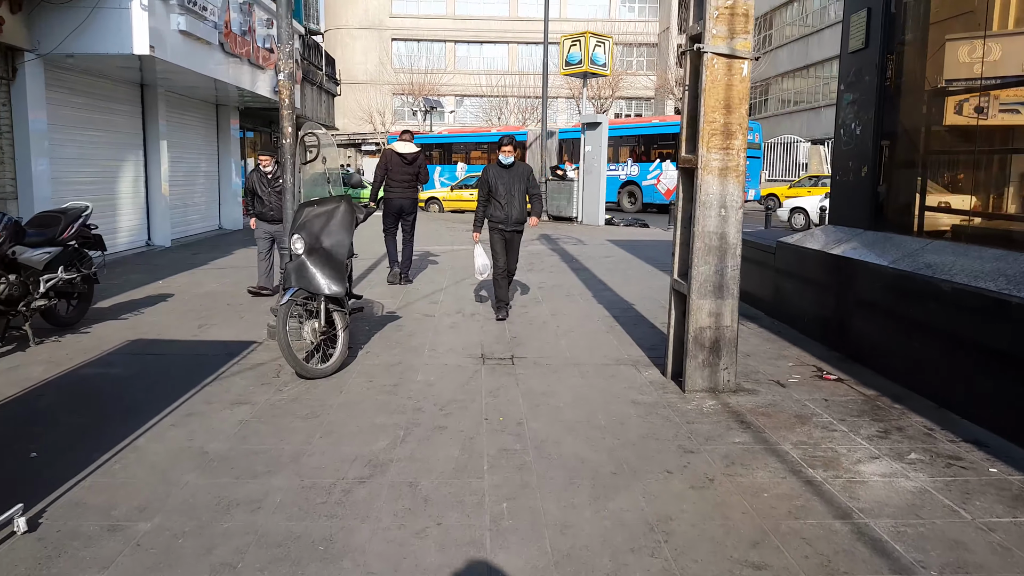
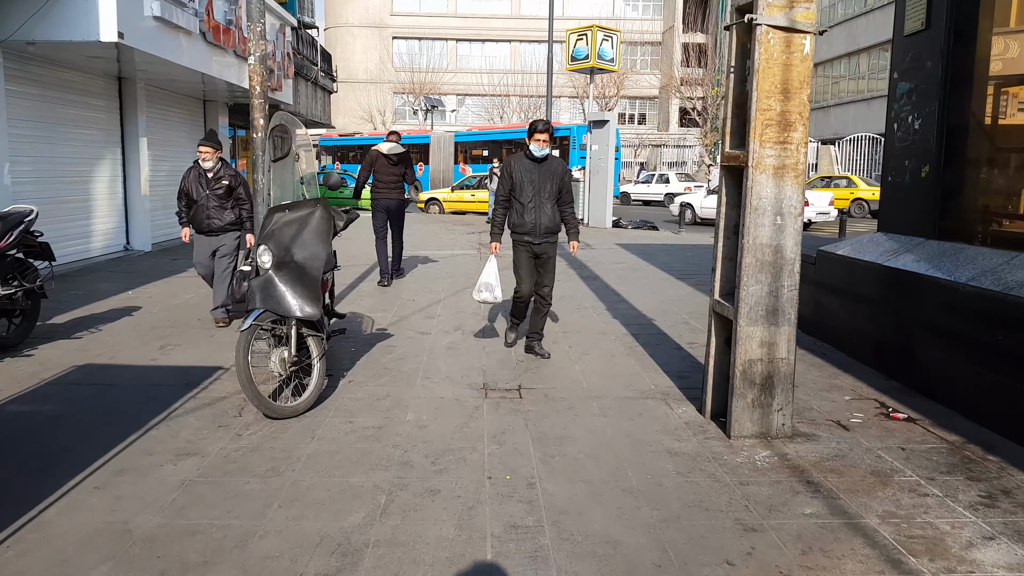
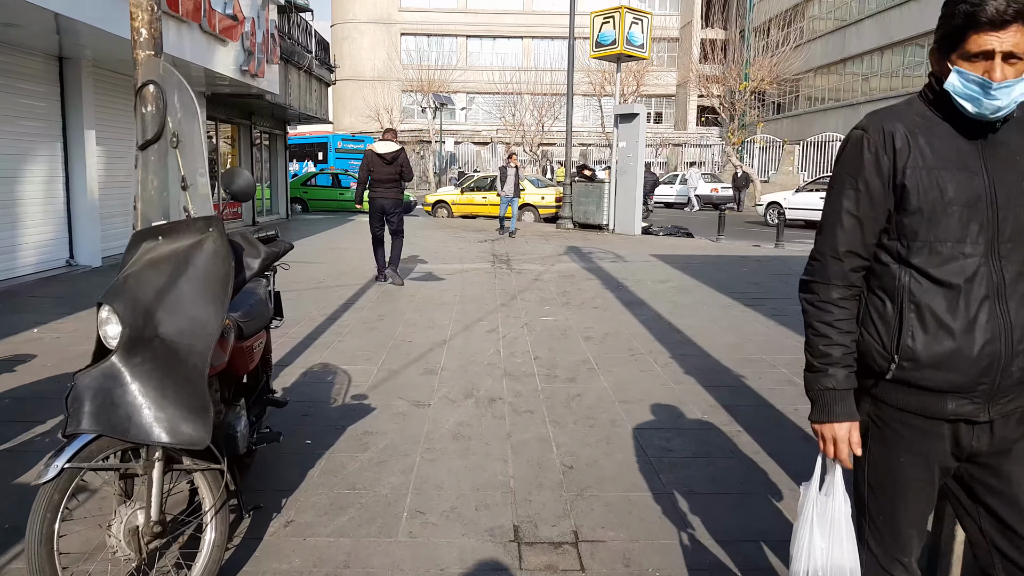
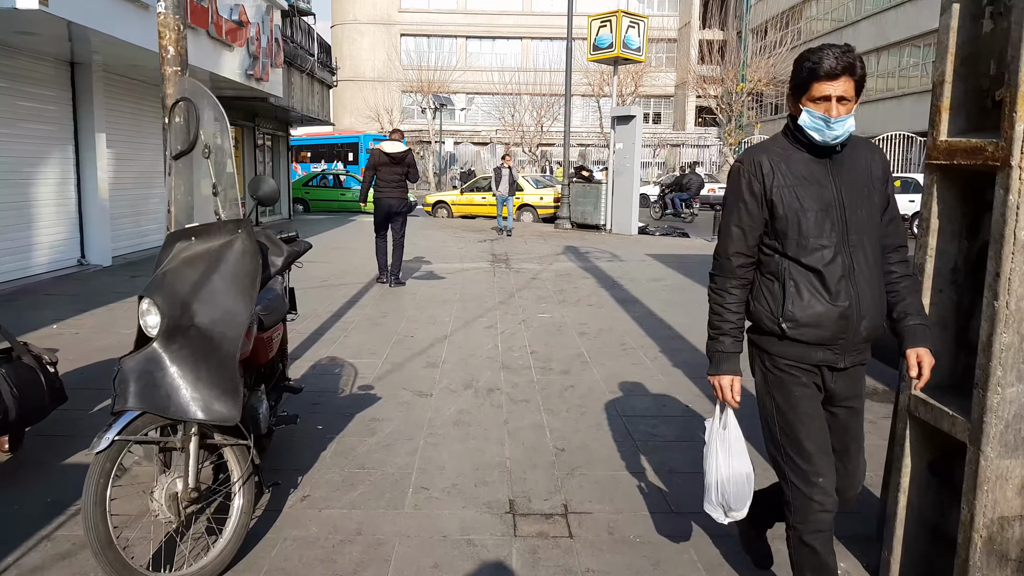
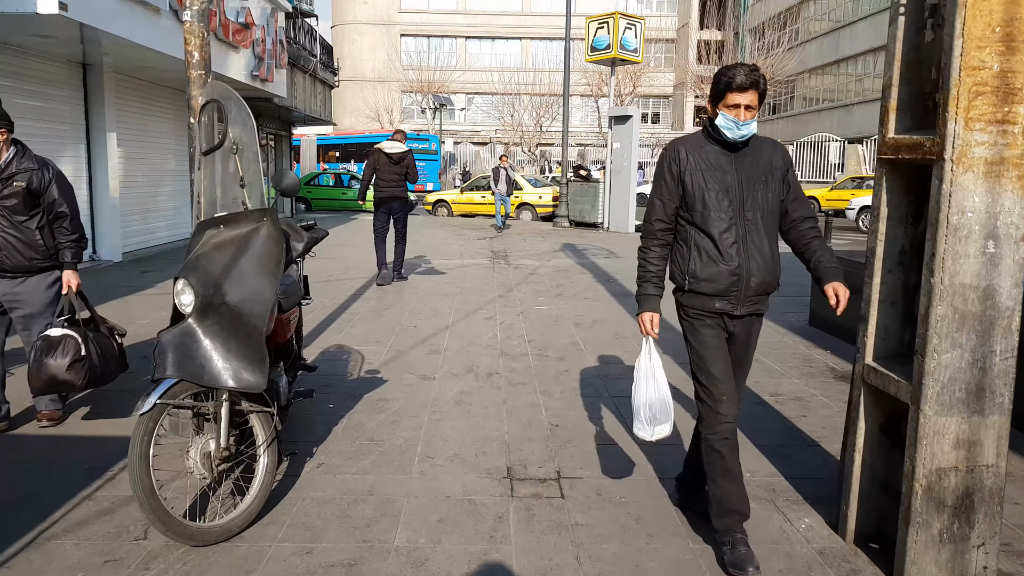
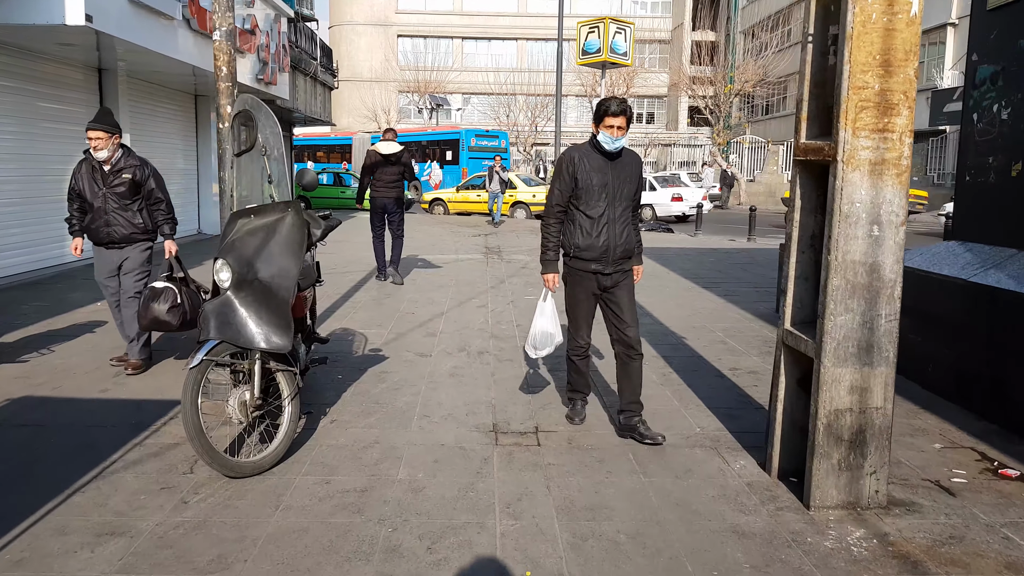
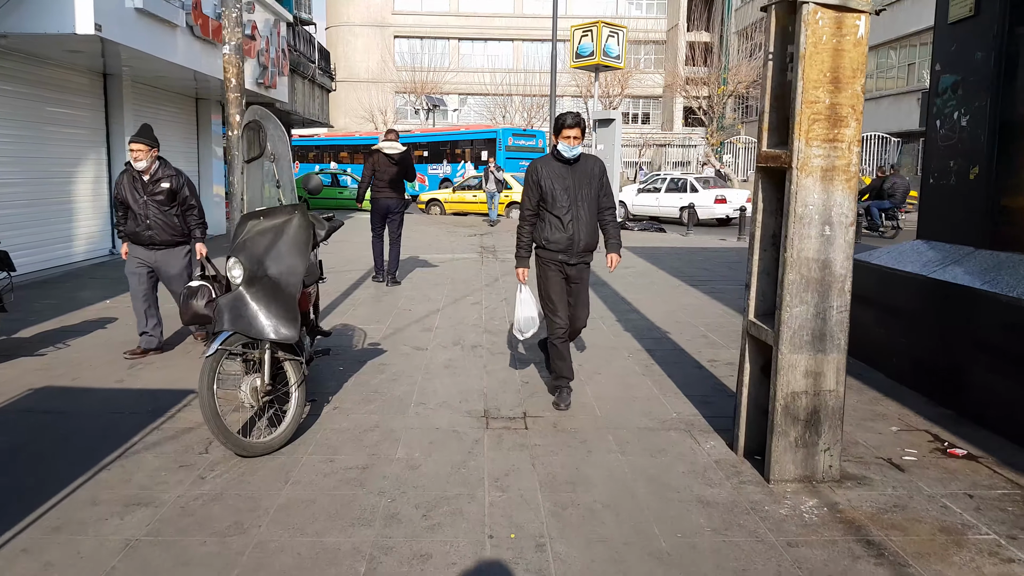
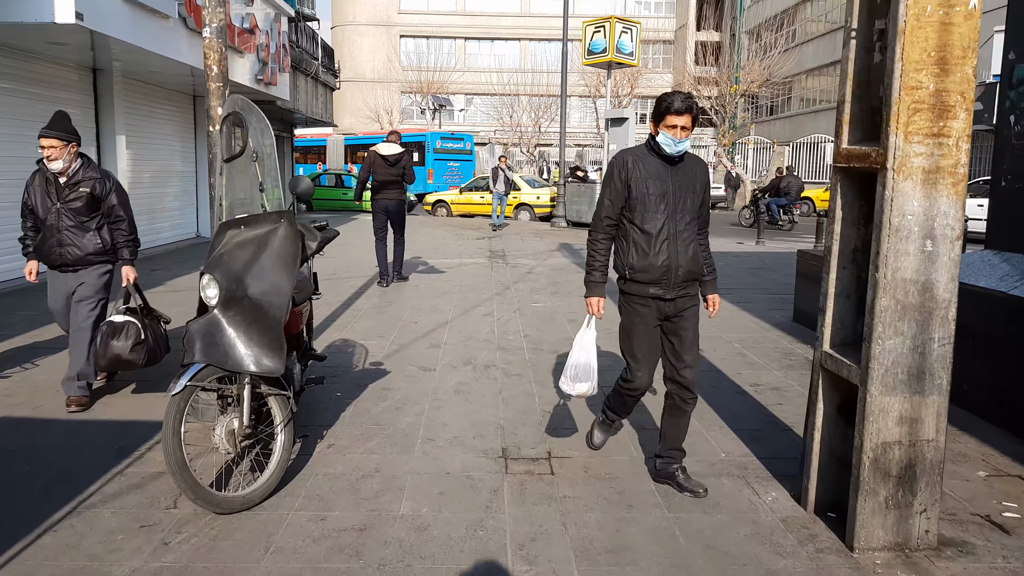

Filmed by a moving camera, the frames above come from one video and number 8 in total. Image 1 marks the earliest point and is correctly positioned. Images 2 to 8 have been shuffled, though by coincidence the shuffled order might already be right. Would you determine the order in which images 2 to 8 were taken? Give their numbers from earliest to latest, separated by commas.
2, 7, 6, 8, 5, 4, 3
